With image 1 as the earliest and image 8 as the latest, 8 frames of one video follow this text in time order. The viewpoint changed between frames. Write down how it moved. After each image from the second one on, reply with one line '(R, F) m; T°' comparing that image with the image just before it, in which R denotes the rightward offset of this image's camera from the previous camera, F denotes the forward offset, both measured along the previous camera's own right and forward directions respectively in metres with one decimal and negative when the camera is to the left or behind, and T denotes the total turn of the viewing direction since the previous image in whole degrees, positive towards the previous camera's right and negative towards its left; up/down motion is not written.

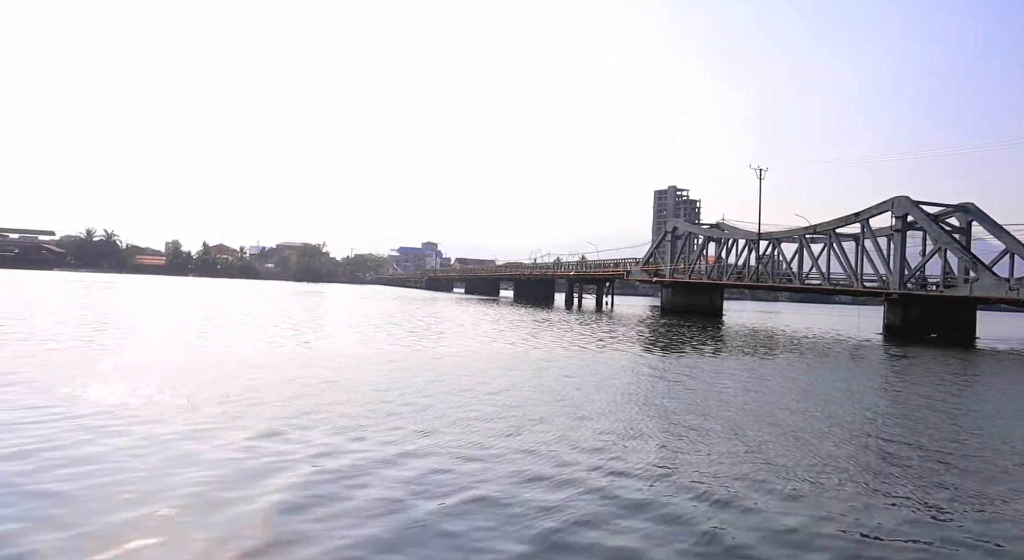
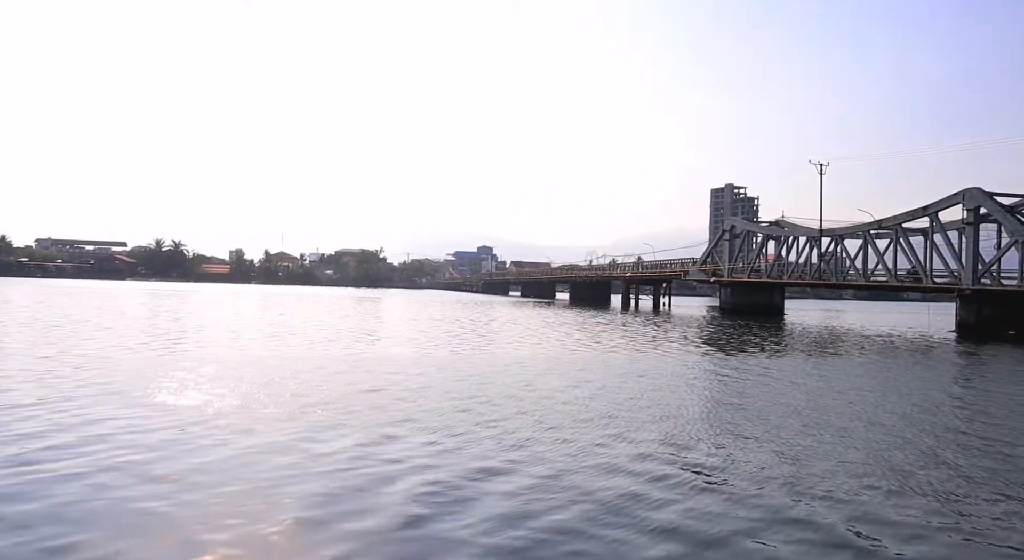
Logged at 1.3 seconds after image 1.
(-0.2, +0.7) m; -4°
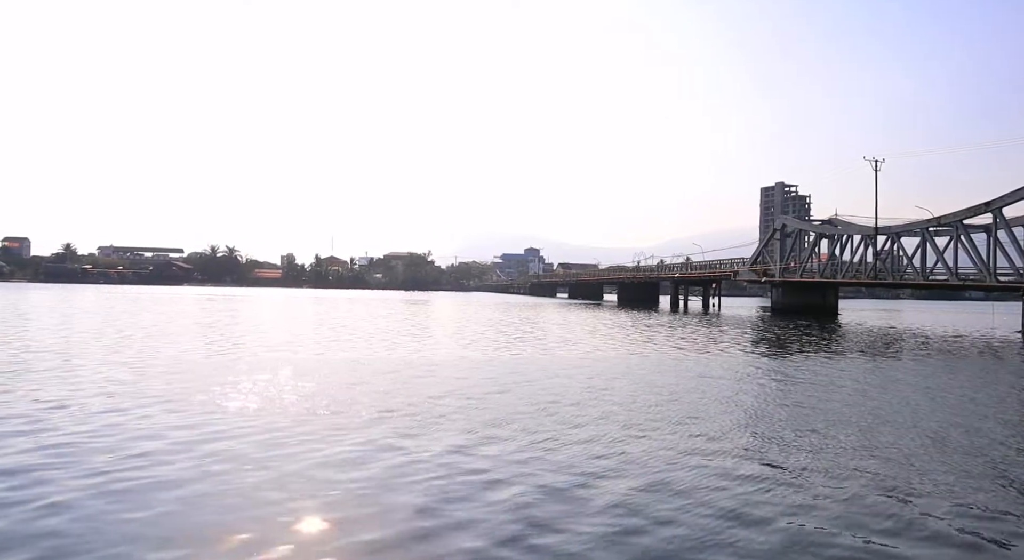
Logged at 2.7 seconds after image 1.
(-0.1, +0.3) m; -4°
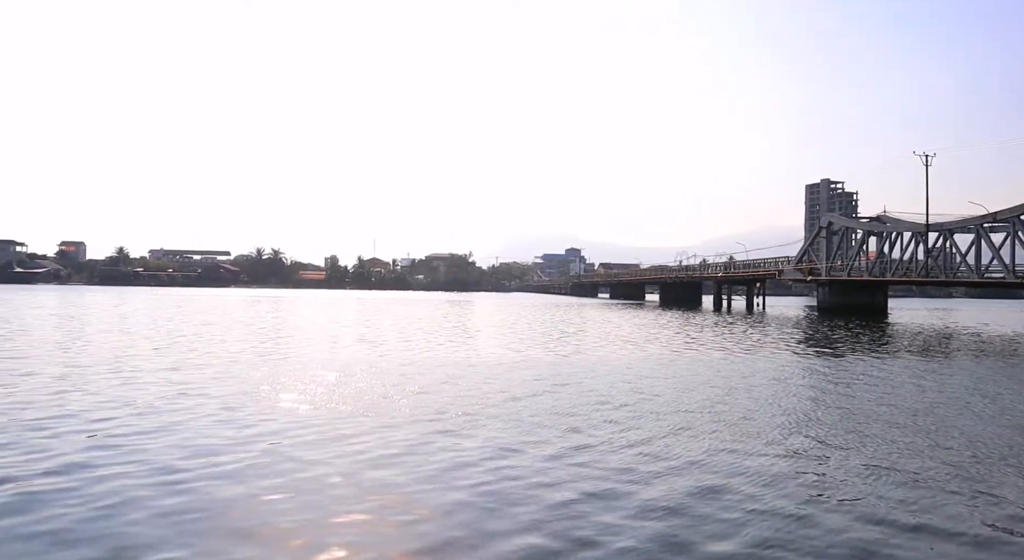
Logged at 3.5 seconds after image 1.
(-0.1, 0.0) m; -3°
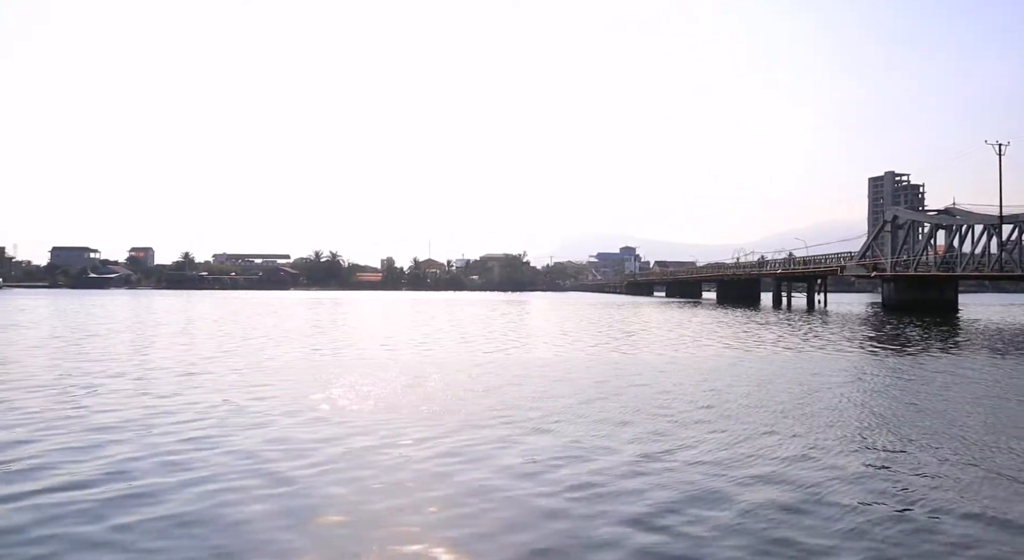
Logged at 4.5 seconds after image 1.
(+0.1, 0.0) m; -4°
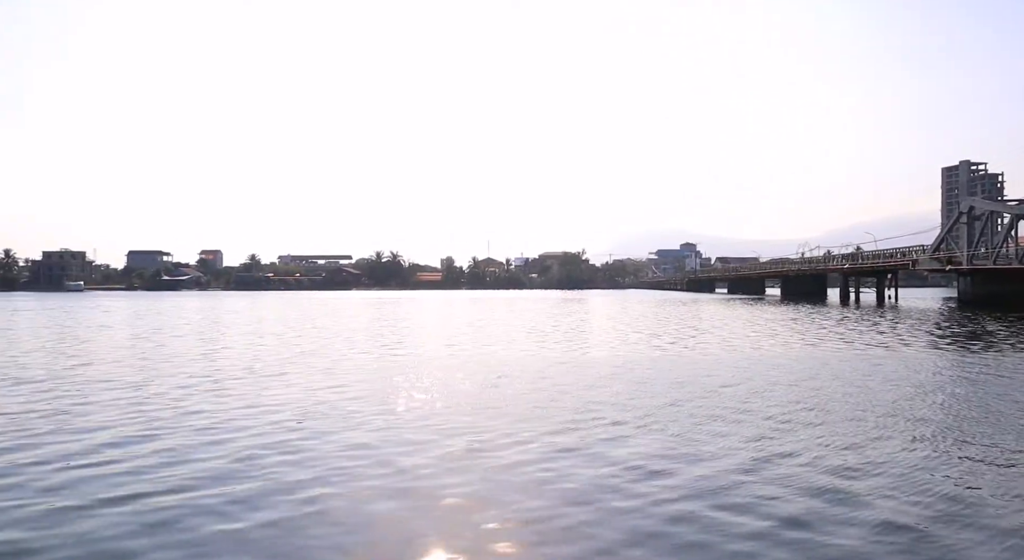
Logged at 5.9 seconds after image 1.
(0.0, +0.3) m; -5°
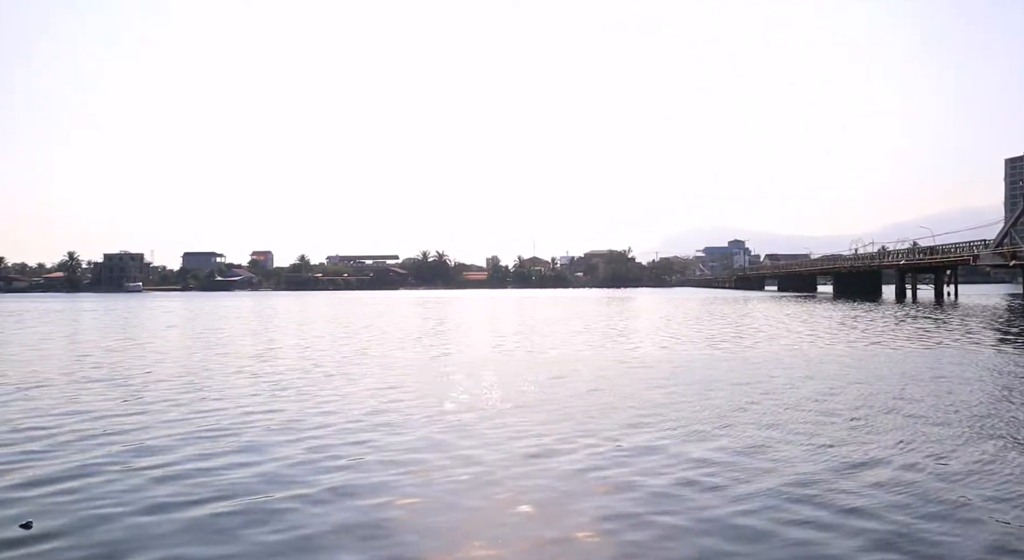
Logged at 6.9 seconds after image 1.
(0.0, +0.4) m; -4°
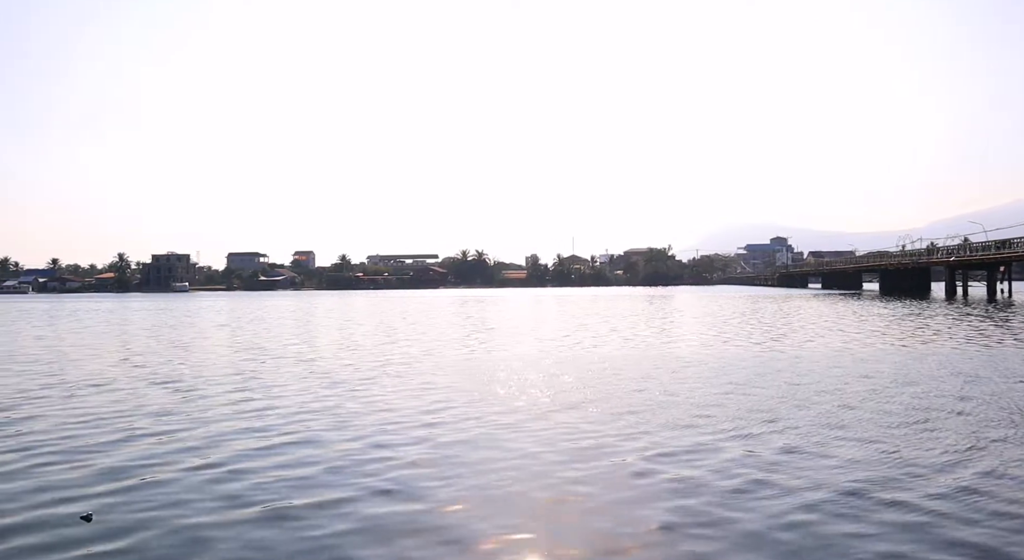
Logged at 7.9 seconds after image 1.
(-0.2, +0.5) m; -3°
